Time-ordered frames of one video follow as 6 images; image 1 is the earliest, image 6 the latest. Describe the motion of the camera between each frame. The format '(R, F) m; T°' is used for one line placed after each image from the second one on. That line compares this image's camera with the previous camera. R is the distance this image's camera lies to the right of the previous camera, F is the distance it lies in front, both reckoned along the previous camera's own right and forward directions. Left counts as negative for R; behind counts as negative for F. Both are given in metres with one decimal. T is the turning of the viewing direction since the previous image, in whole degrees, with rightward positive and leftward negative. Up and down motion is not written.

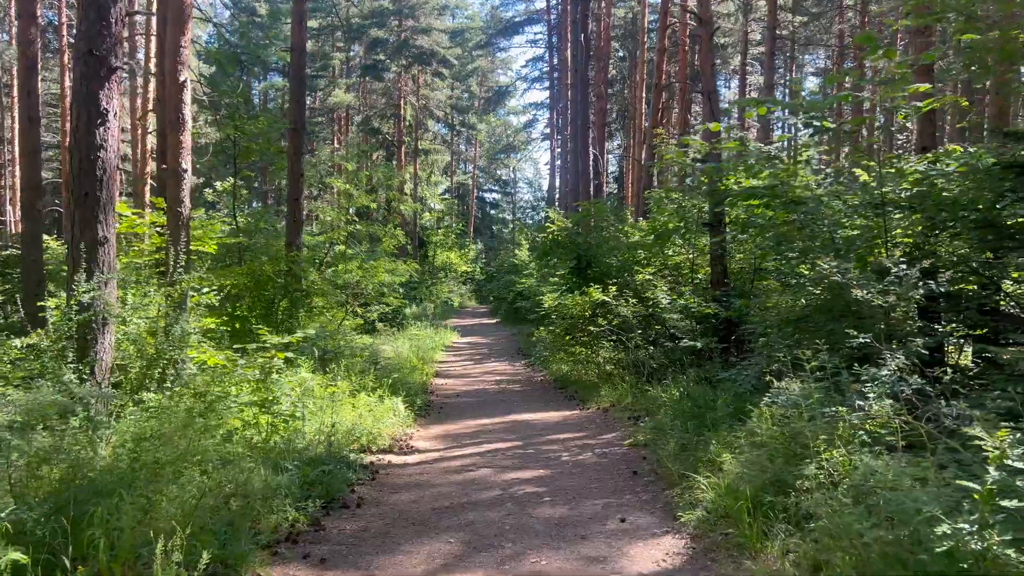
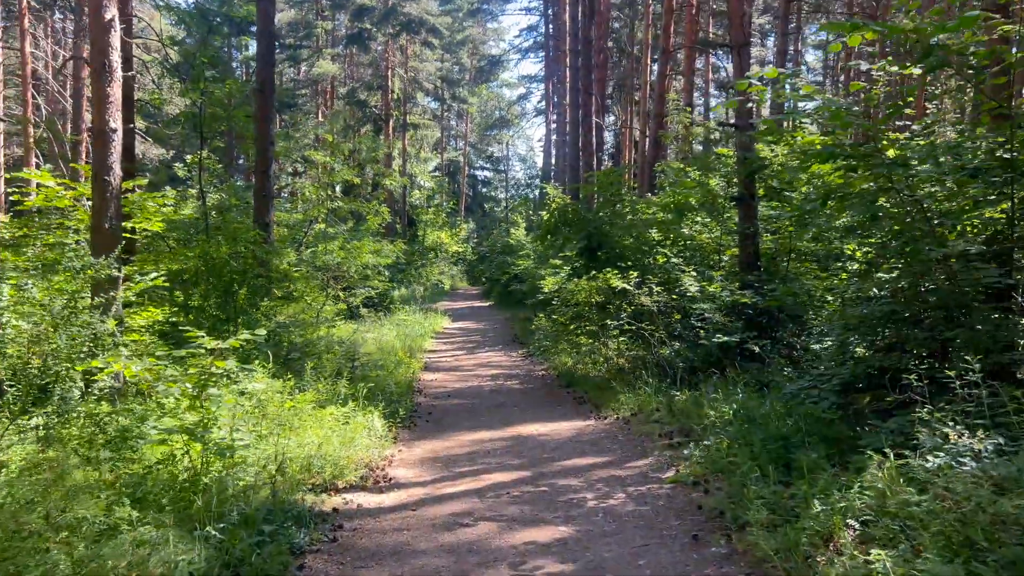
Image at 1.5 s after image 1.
(-0.1, +1.6) m; +1°
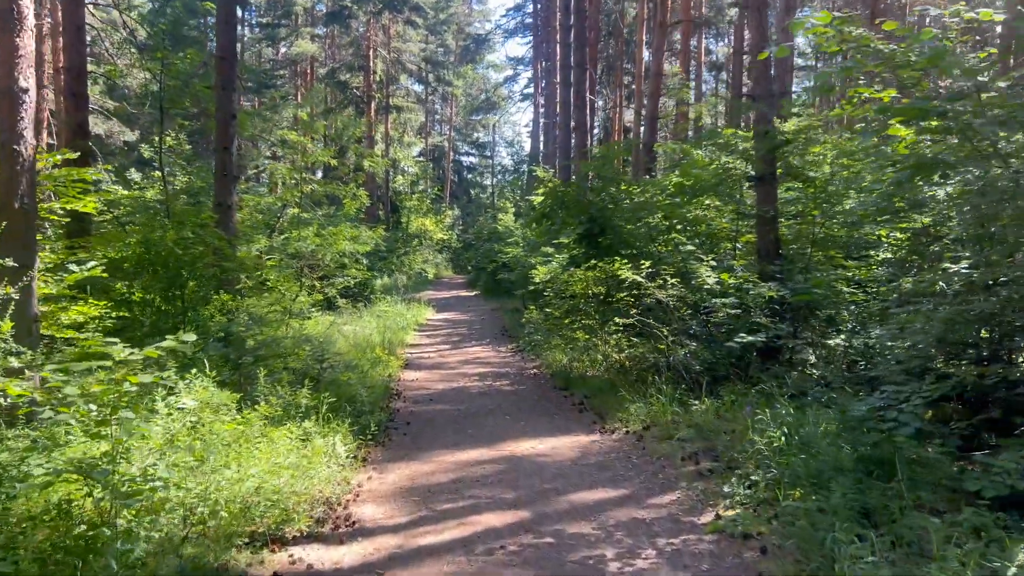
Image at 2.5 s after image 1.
(-0.1, +1.2) m; +1°
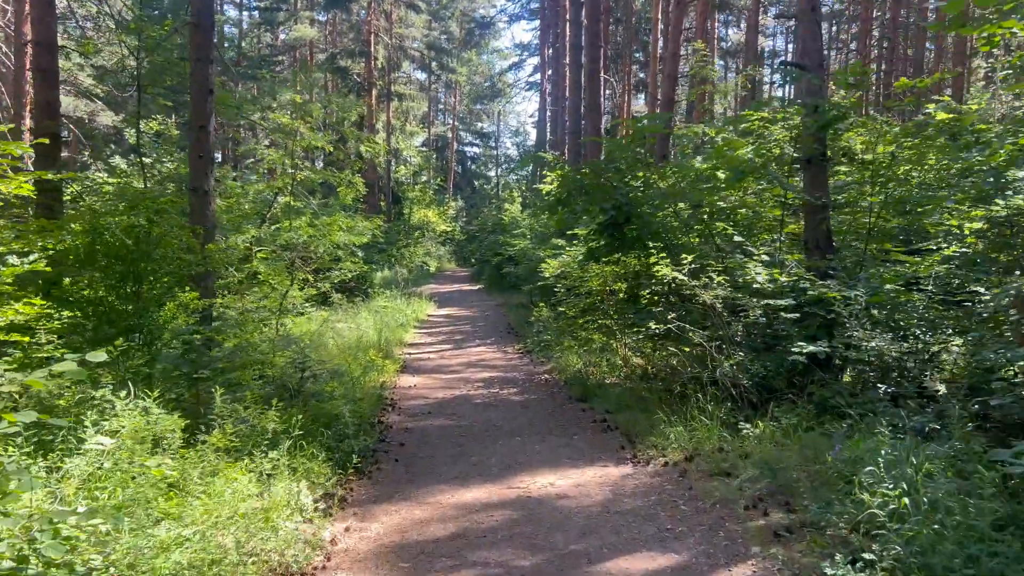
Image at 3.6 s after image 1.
(-0.1, +1.2) m; 0°
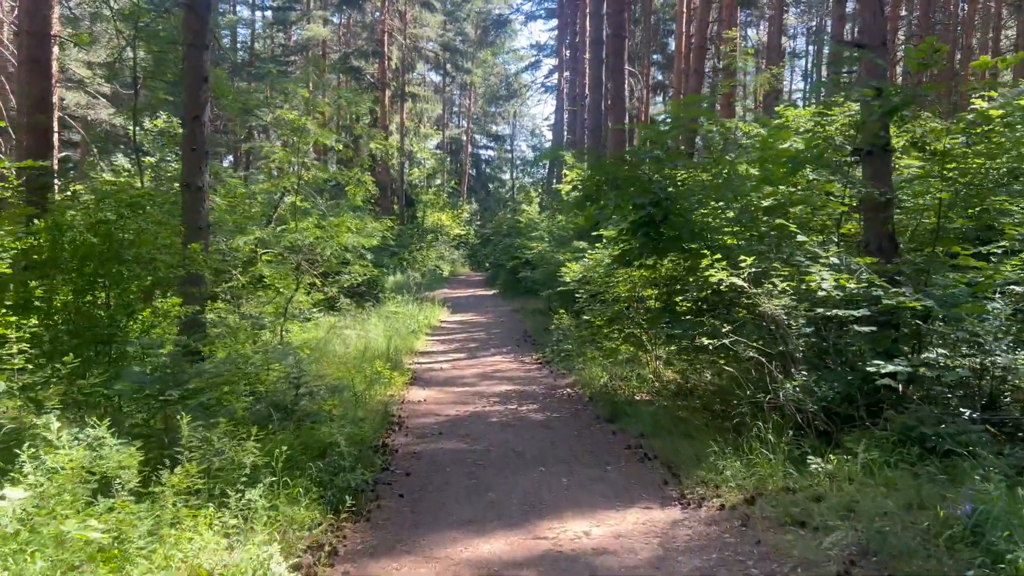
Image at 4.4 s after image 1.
(-0.1, +0.9) m; -1°
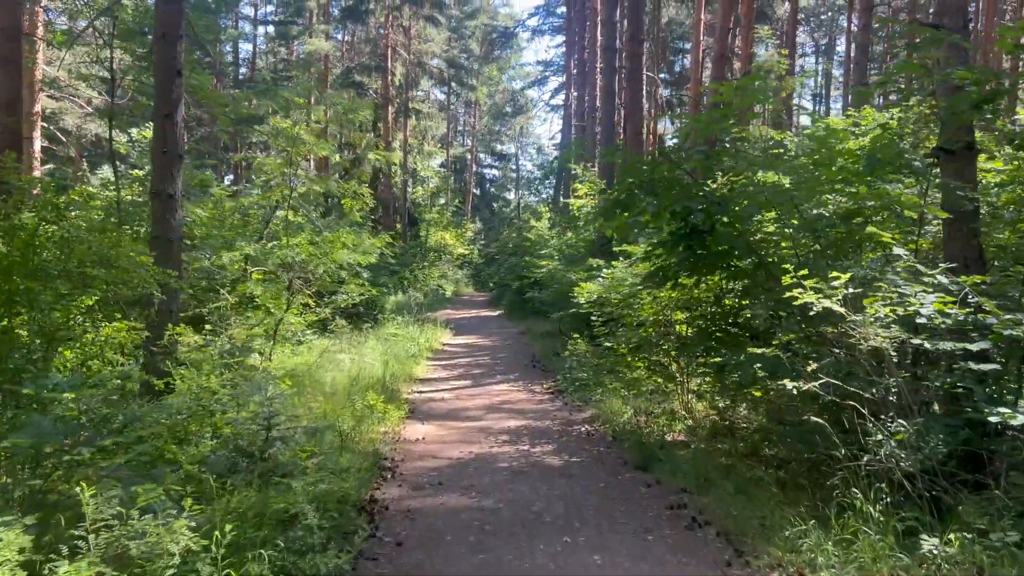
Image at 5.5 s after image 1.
(-0.1, +1.1) m; 0°
